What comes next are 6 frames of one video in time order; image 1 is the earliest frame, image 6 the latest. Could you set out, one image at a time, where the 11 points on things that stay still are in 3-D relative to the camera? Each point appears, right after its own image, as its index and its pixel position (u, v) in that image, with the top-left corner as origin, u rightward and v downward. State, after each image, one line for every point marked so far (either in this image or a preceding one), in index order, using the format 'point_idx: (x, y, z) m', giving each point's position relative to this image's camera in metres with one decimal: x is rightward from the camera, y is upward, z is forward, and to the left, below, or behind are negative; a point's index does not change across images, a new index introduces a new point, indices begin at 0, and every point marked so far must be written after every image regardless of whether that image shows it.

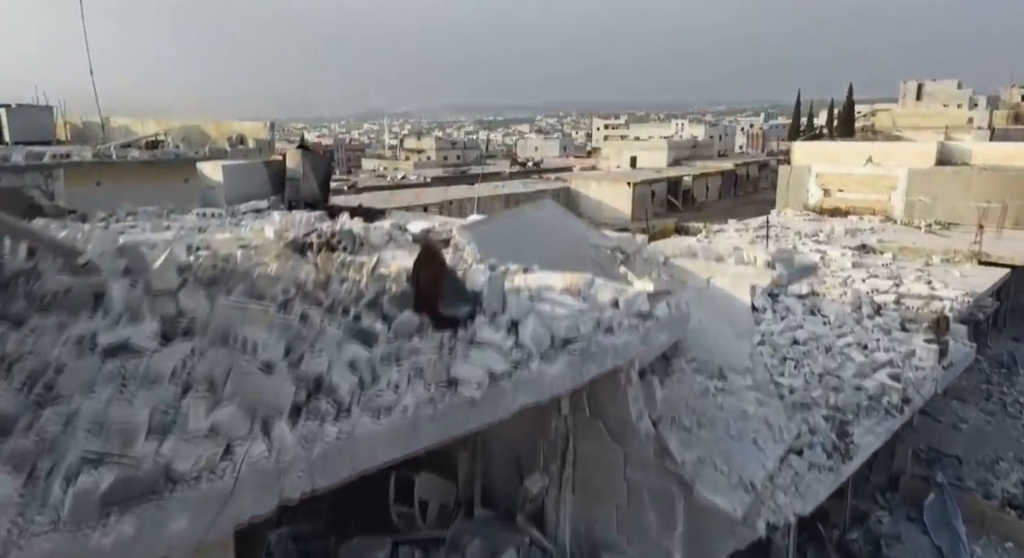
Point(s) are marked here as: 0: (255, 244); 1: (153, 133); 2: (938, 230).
0: (-1.9, +0.2, +5.5) m
1: (-4.8, +1.9, +9.9) m
2: (+9.0, +1.0, +15.6) m
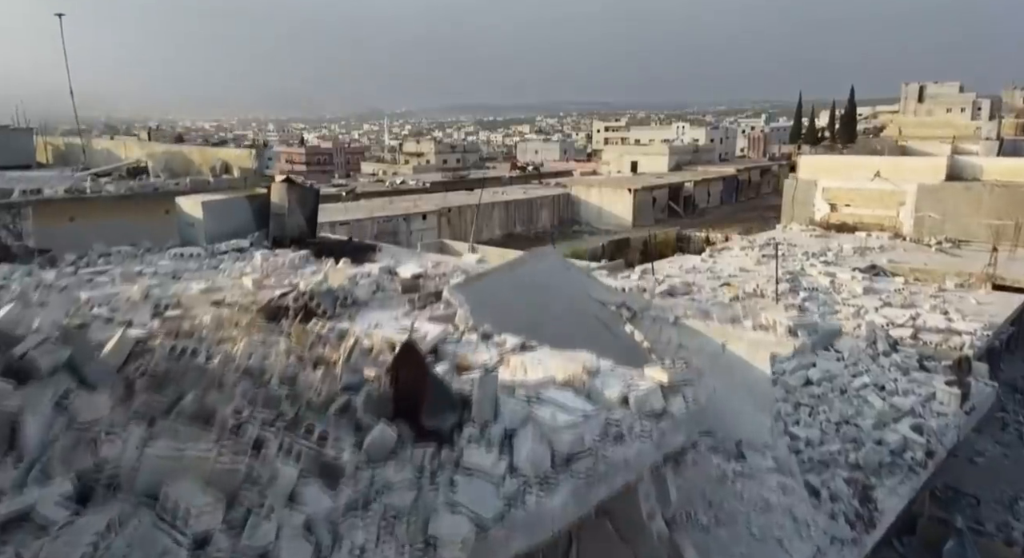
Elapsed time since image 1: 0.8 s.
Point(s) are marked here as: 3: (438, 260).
0: (-1.9, -0.2, +5.0) m
1: (-4.8, +1.5, +9.5) m
2: (+8.9, +0.6, +15.1) m
3: (-0.7, +0.2, +6.8) m
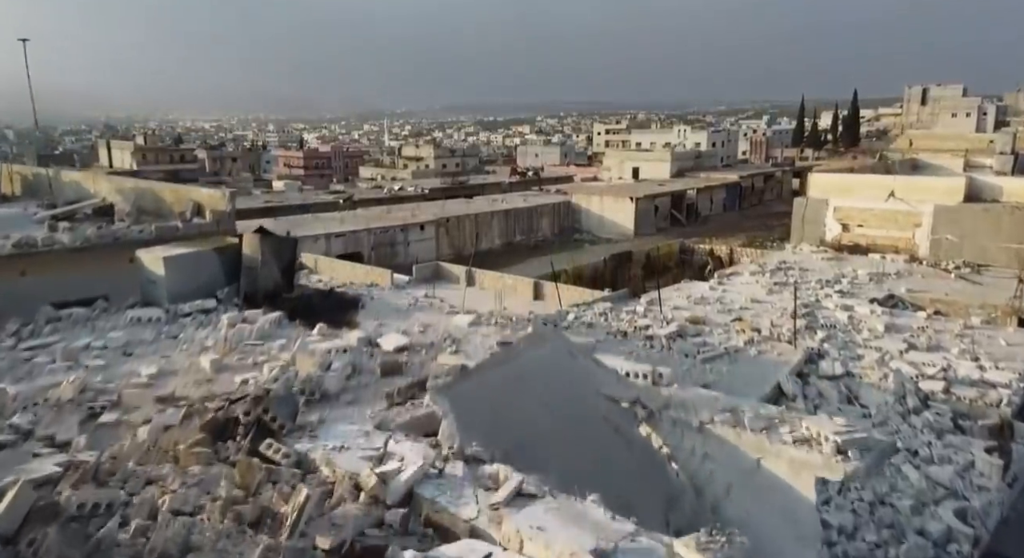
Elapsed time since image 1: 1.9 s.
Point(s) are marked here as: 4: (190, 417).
0: (-2.0, -0.7, +4.3) m
1: (-4.8, +1.0, +8.8) m
2: (+8.9, +0.1, +14.4) m
3: (-0.7, -0.3, +6.1) m
4: (-1.7, -0.7, +4.0) m
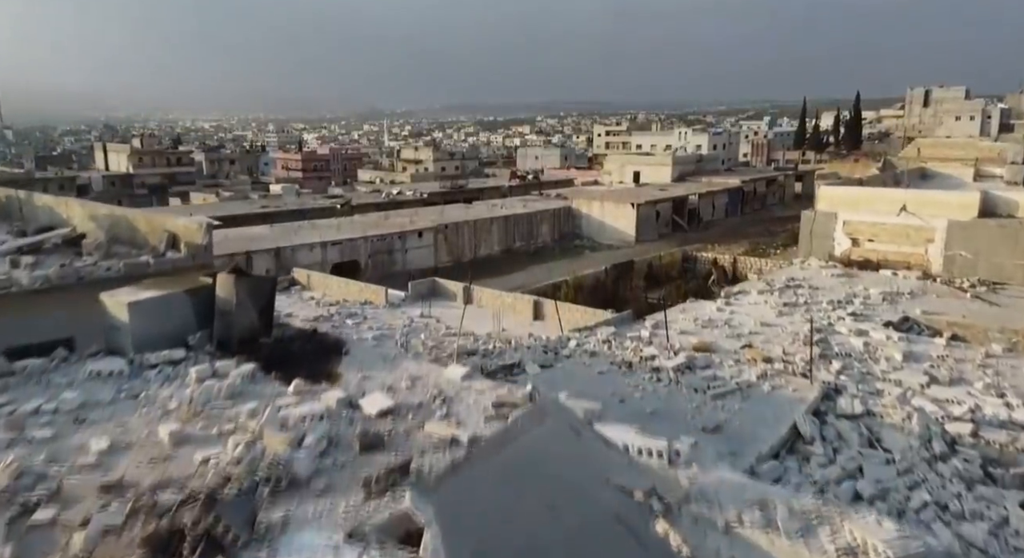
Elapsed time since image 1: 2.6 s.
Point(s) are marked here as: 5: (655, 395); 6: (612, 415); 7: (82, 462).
0: (-2.0, -1.1, +3.8) m
1: (-4.9, +0.6, +8.3) m
2: (+8.9, -0.3, +13.9) m
3: (-0.7, -0.7, +5.5) m
4: (-1.8, -1.1, +3.5) m
5: (+1.7, -1.4, +8.7) m
6: (+1.1, -1.5, +8.3) m
7: (-2.4, -1.0, +4.1) m
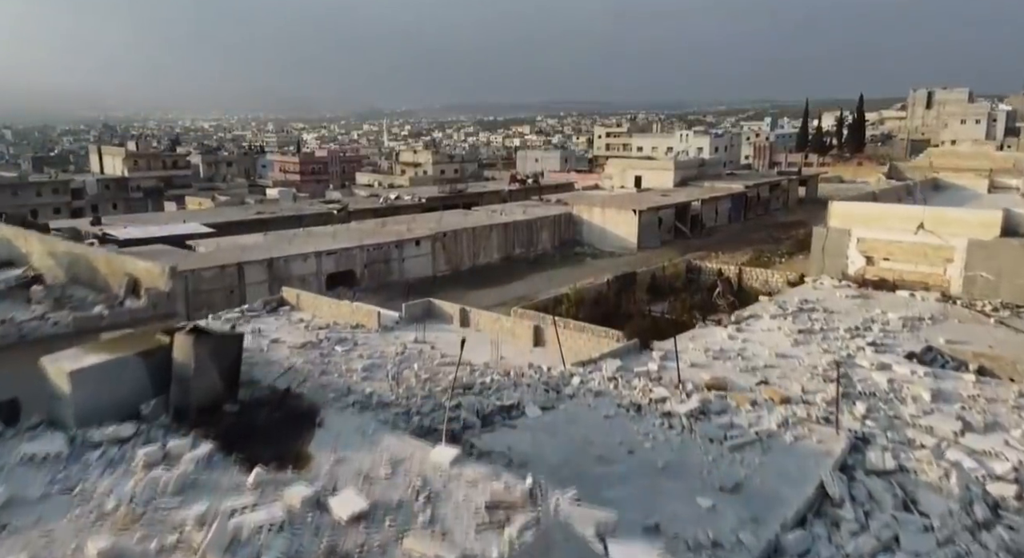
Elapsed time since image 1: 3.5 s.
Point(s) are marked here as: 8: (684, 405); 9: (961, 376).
0: (-2.0, -1.5, +3.1) m
1: (-4.9, +0.2, +7.5) m
2: (+8.9, -0.7, +13.2) m
3: (-0.7, -1.1, +4.8) m
4: (-1.8, -1.5, +2.7) m
5: (+1.7, -1.8, +8.0) m
6: (+1.1, -2.0, +7.6) m
7: (-2.4, -1.4, +3.4) m
8: (+2.0, -1.5, +8.8) m
9: (+6.3, -1.4, +10.4) m
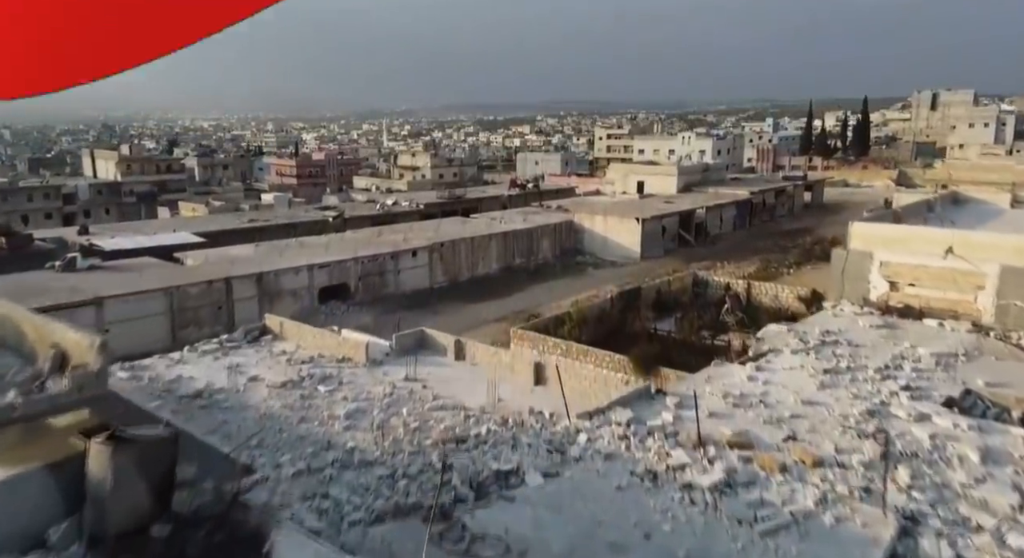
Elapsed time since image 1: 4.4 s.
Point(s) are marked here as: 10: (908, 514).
0: (-2.0, -2.0, +2.0) m
1: (-4.9, -0.4, +6.5) m
2: (+8.9, -1.3, +12.1) m
3: (-0.8, -1.7, +3.8) m
4: (-1.8, -2.1, +1.7) m
5: (+1.7, -2.3, +7.0) m
6: (+1.1, -2.5, +6.6) m
7: (-2.4, -2.0, +2.3) m
8: (+2.0, -2.0, +7.8) m
9: (+6.3, -1.9, +9.4) m
10: (+3.9, -2.3, +7.2) m
